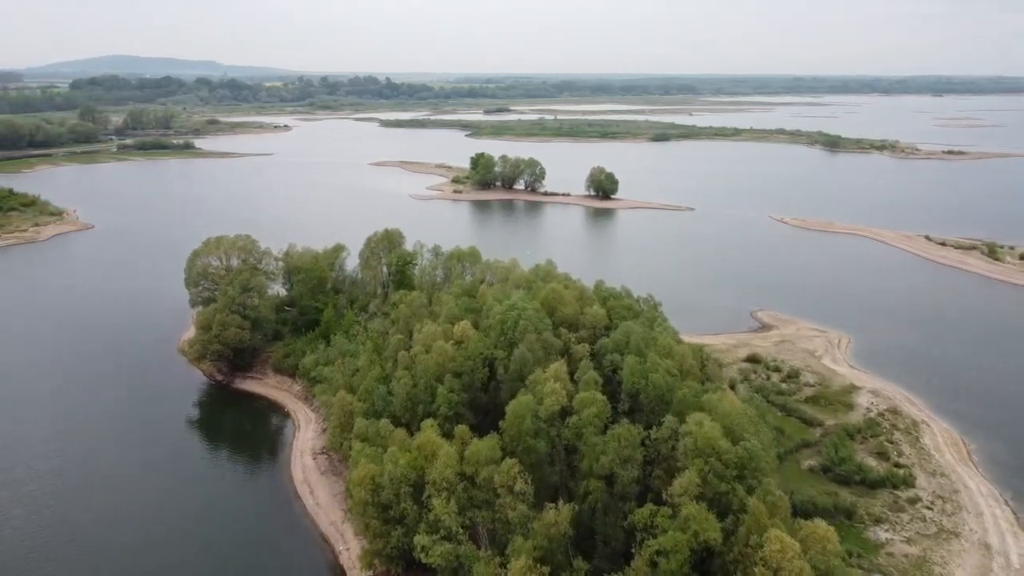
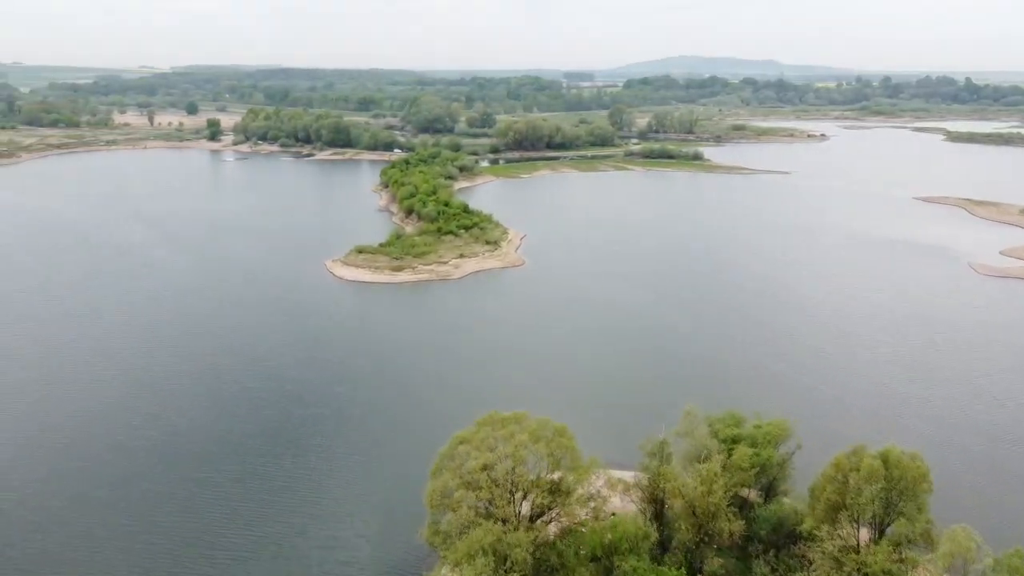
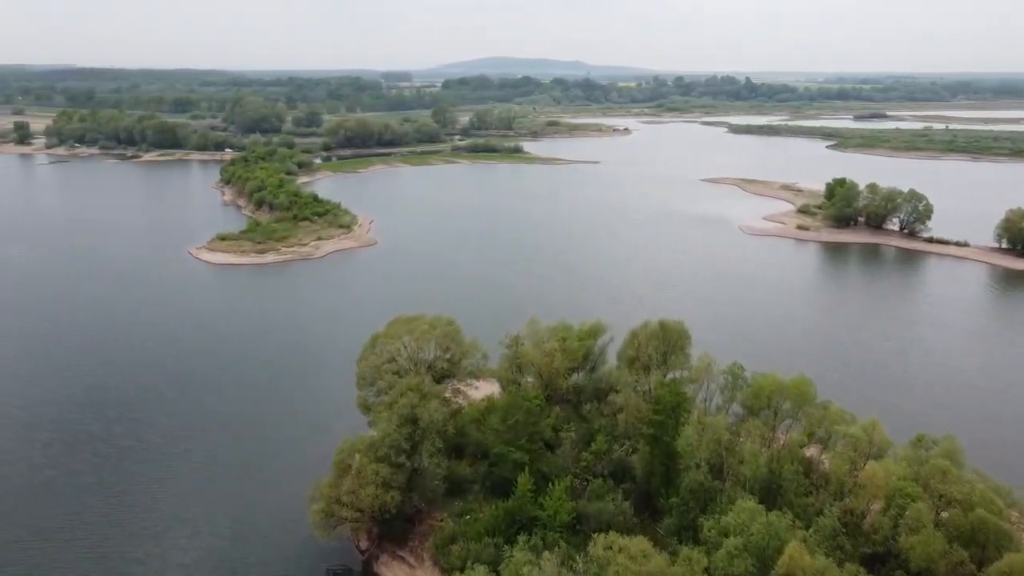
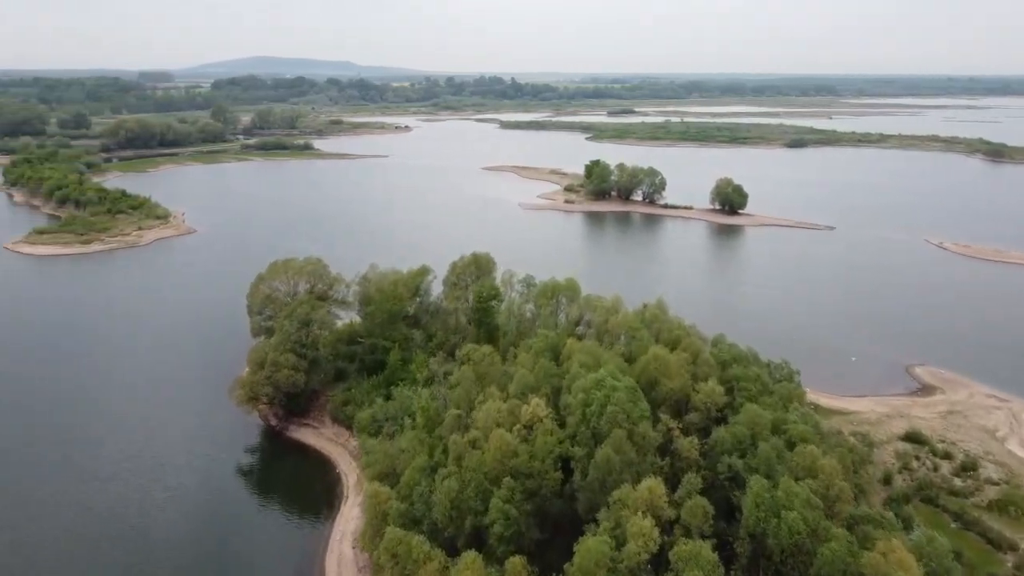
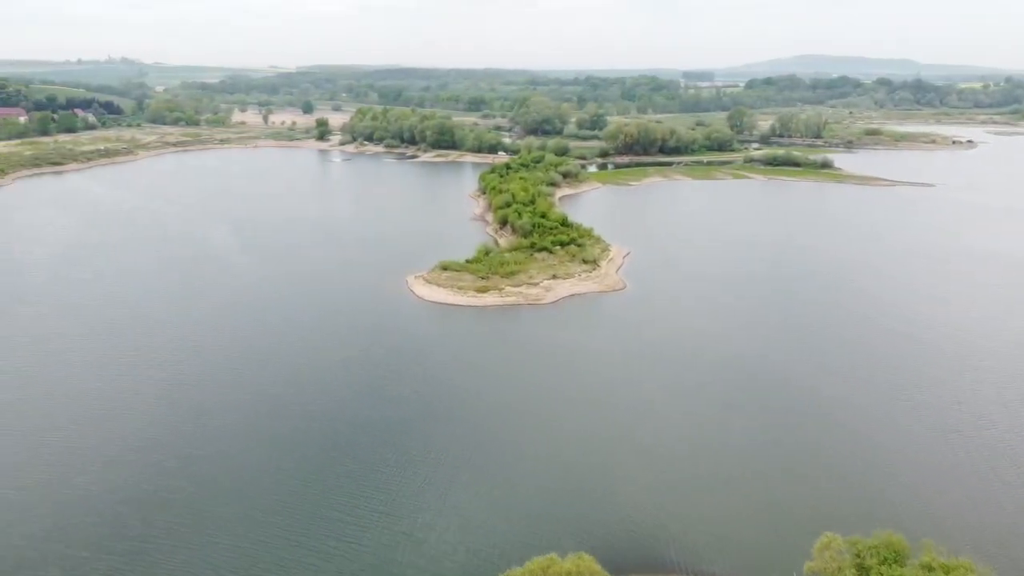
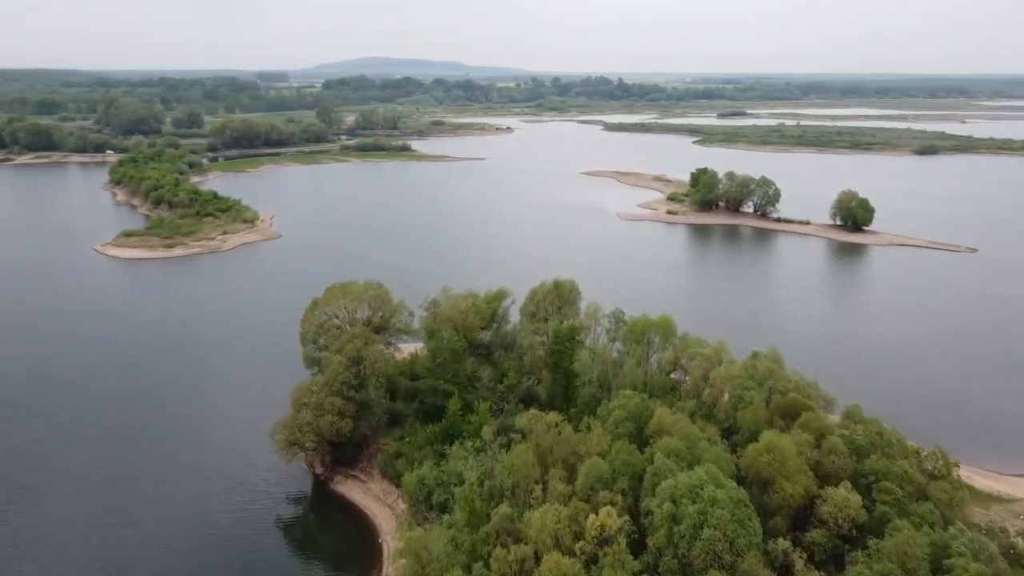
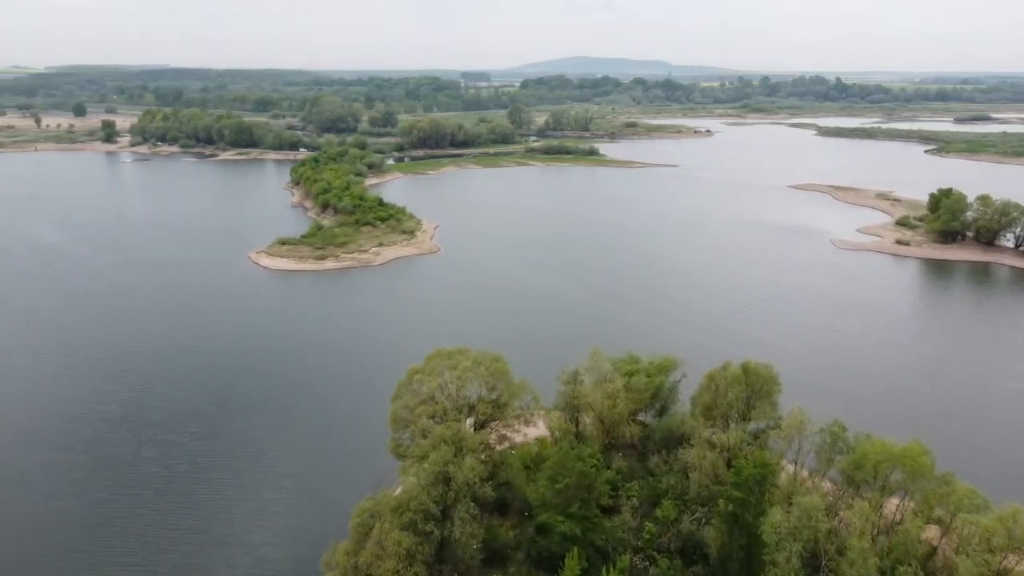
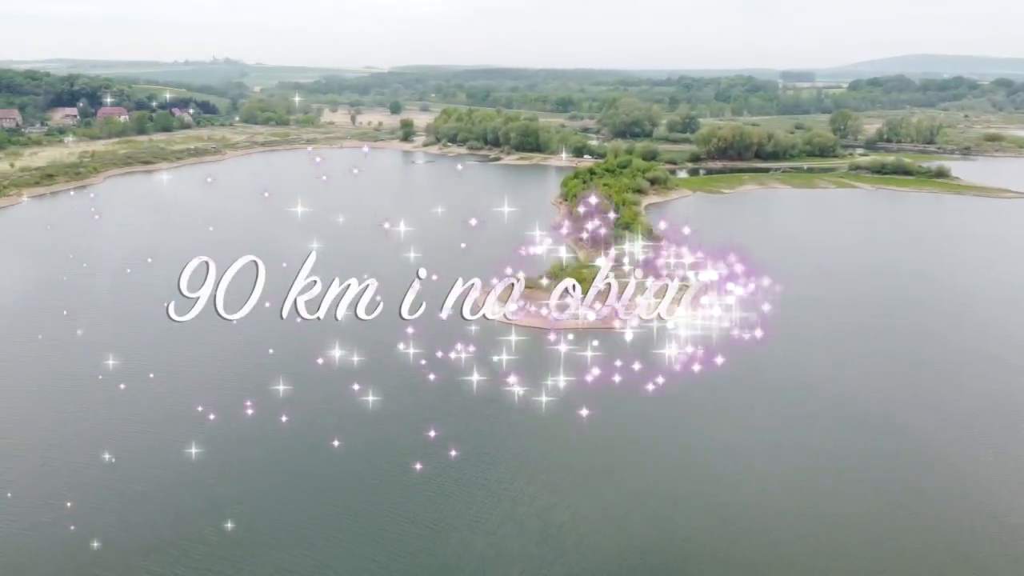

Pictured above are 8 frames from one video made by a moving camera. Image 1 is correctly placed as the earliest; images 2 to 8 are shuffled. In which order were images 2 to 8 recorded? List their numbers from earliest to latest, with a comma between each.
4, 6, 3, 7, 2, 5, 8
